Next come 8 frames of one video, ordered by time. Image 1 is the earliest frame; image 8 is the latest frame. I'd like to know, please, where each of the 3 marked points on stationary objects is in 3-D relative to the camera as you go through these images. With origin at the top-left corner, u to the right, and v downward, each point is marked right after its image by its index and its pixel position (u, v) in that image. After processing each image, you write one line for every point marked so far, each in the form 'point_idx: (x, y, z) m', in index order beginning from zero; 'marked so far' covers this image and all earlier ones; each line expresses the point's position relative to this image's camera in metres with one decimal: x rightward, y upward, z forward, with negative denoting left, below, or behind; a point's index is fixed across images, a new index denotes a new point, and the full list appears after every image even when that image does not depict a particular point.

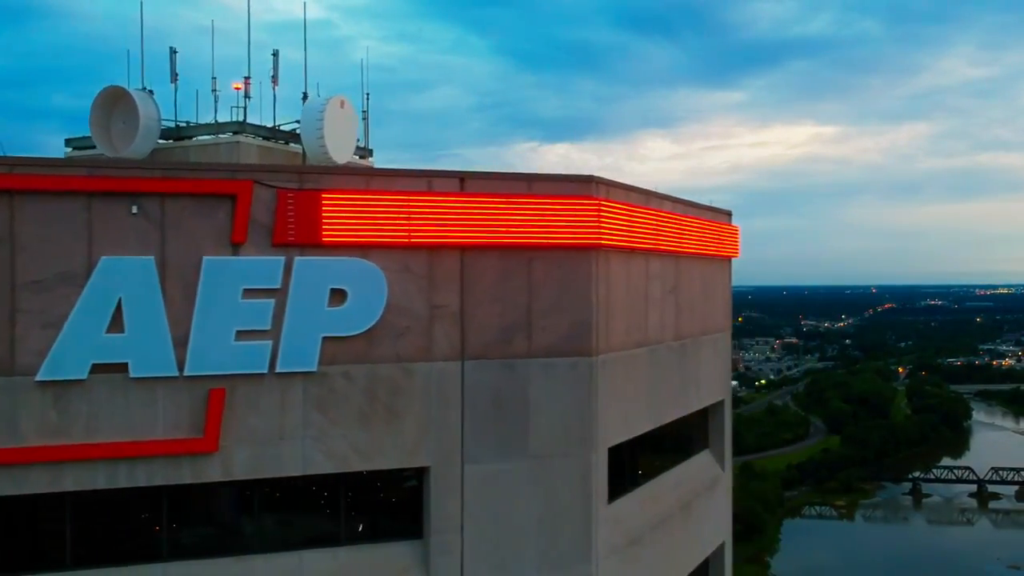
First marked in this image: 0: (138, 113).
0: (-6.4, +2.9, +14.3) m
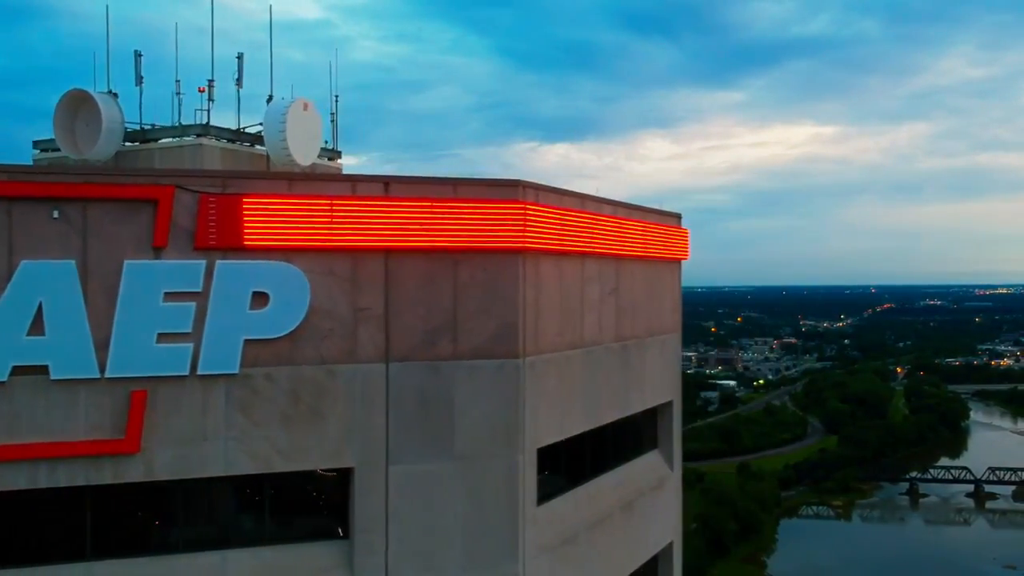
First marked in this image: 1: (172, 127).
0: (-6.9, +2.9, +14.3) m
1: (-5.9, +2.8, +15.0) m
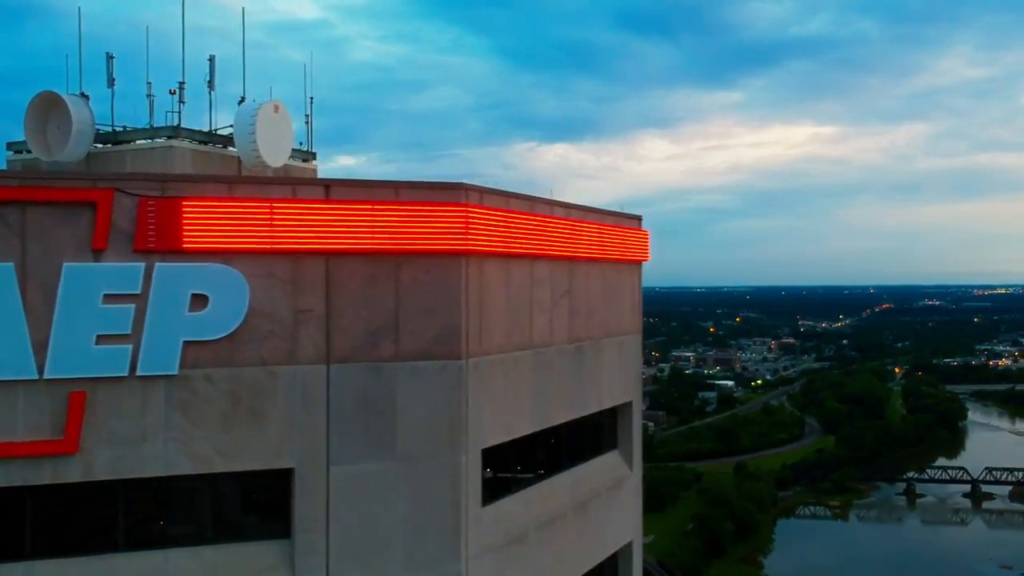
0: (-7.4, +2.9, +14.4) m
1: (-6.4, +2.8, +15.1) m
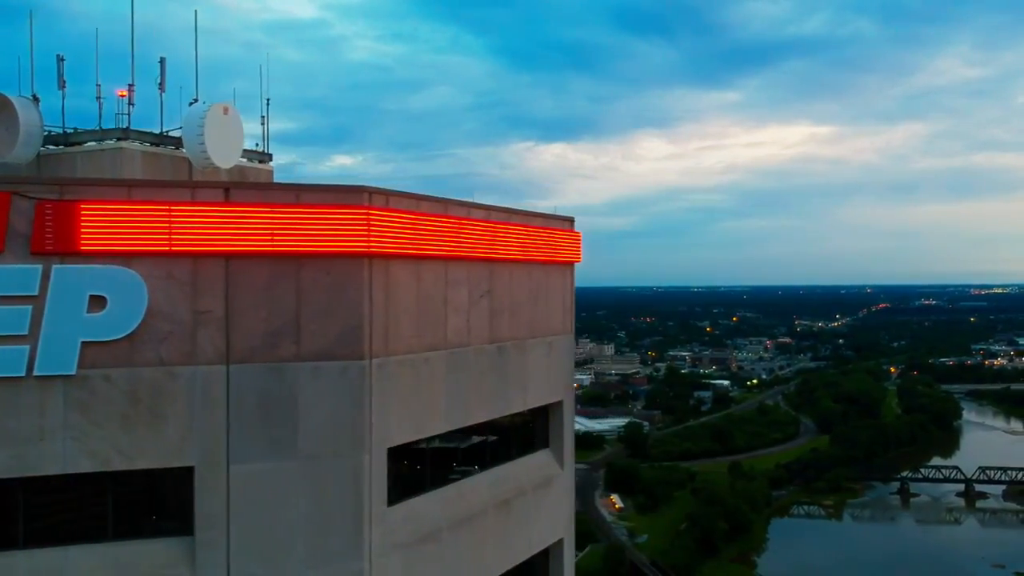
0: (-8.2, +2.9, +14.5) m
1: (-7.2, +2.8, +15.2) m
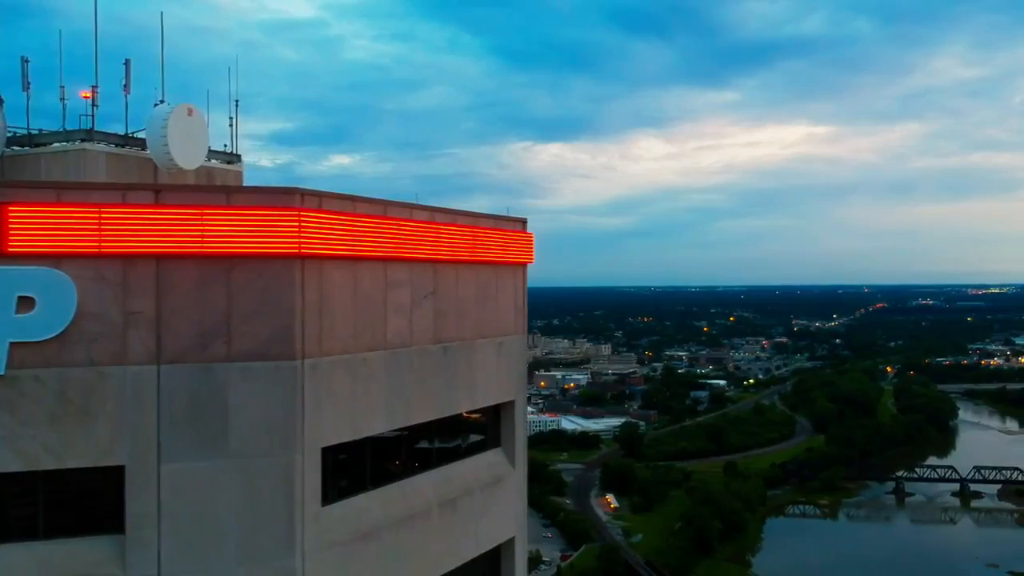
0: (-8.7, +2.9, +14.6) m
1: (-7.8, +2.8, +15.2) m
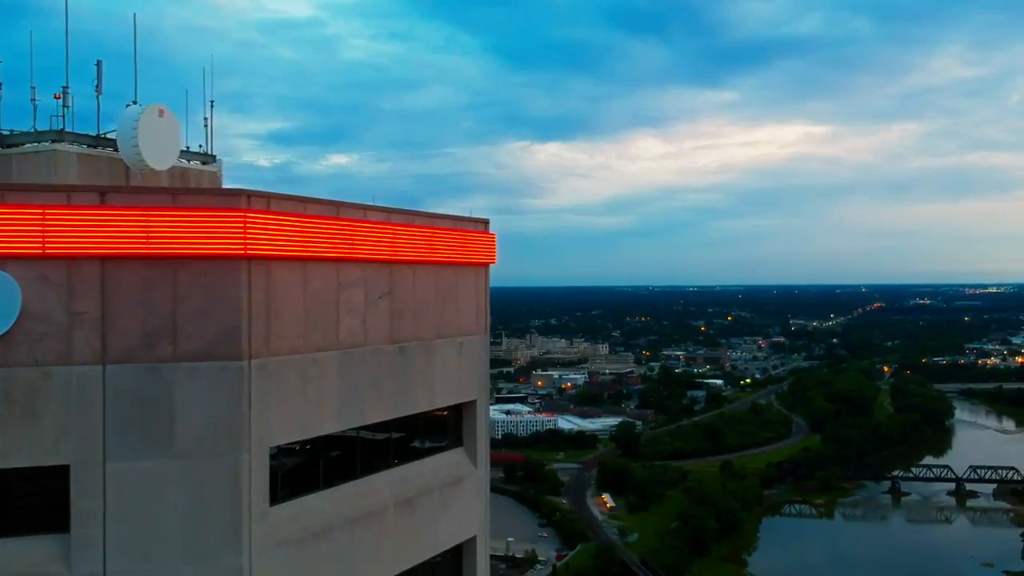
0: (-9.2, +2.9, +14.6) m
1: (-8.2, +2.7, +15.3) m
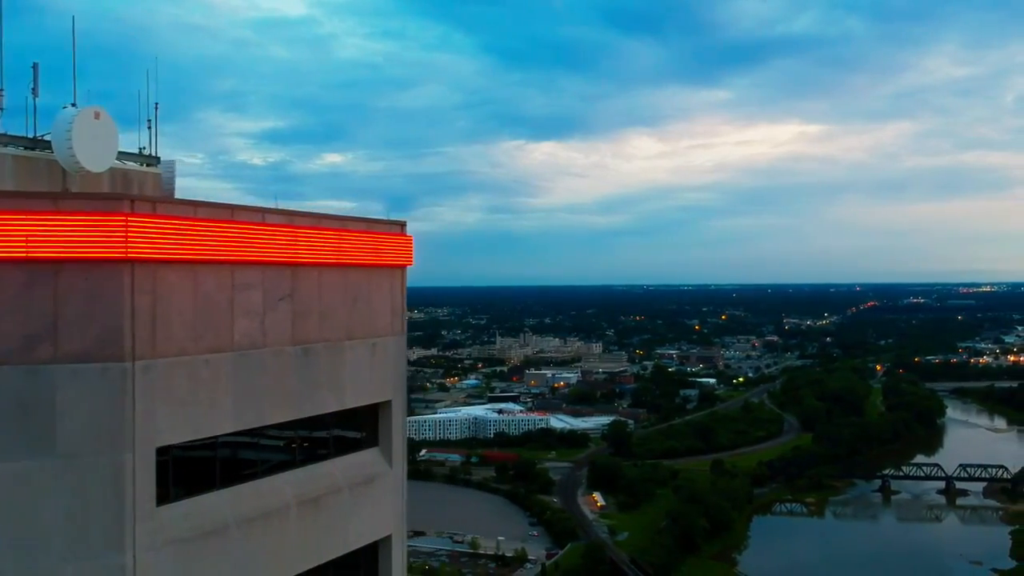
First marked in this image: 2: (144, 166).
0: (-10.2, +2.8, +14.7) m
1: (-9.2, +2.7, +15.4) m
2: (-6.6, +2.2, +15.6) m
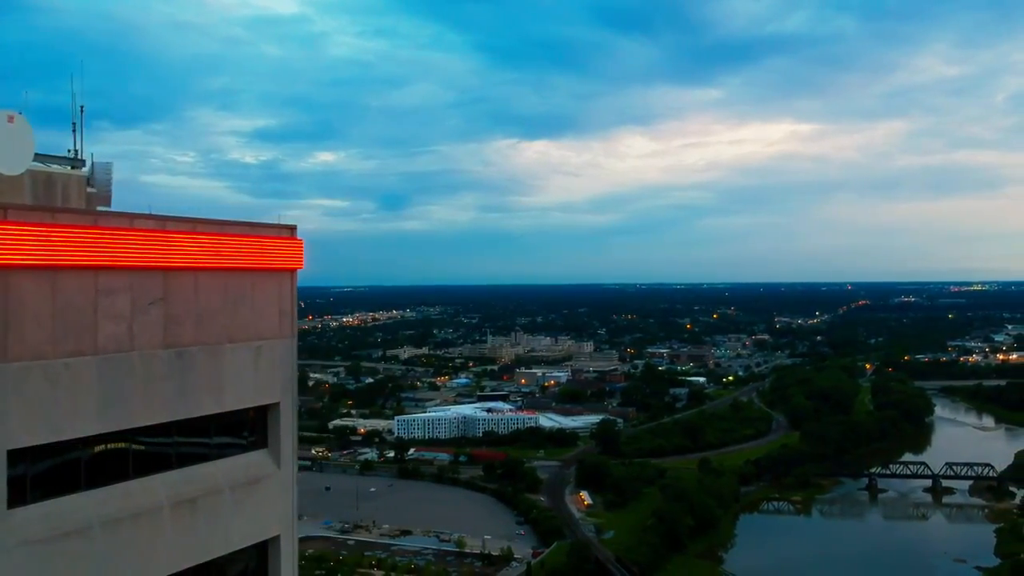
0: (-11.6, +2.8, +14.8) m
1: (-10.6, +2.7, +15.5) m
2: (-8.0, +2.2, +15.7) m
